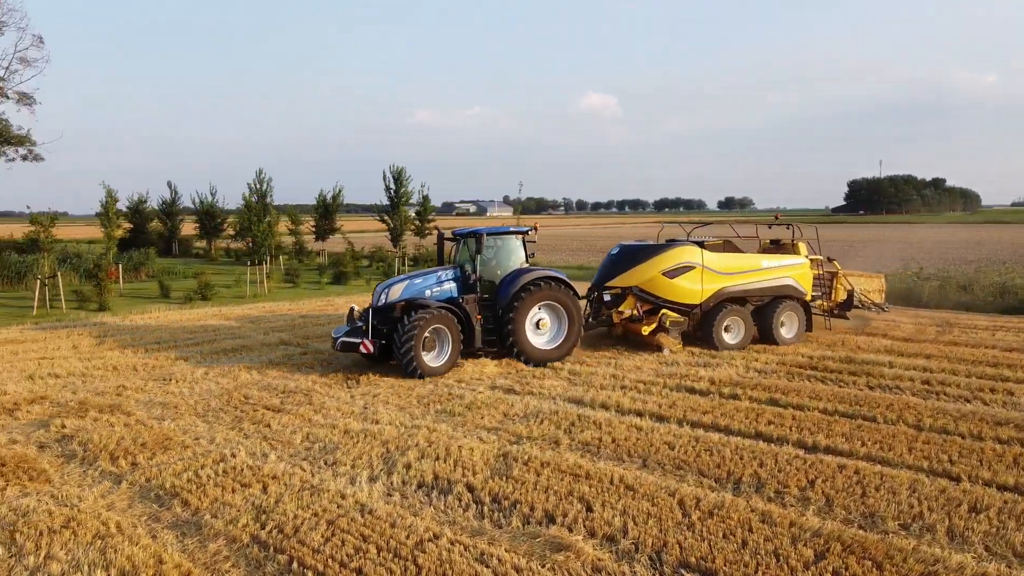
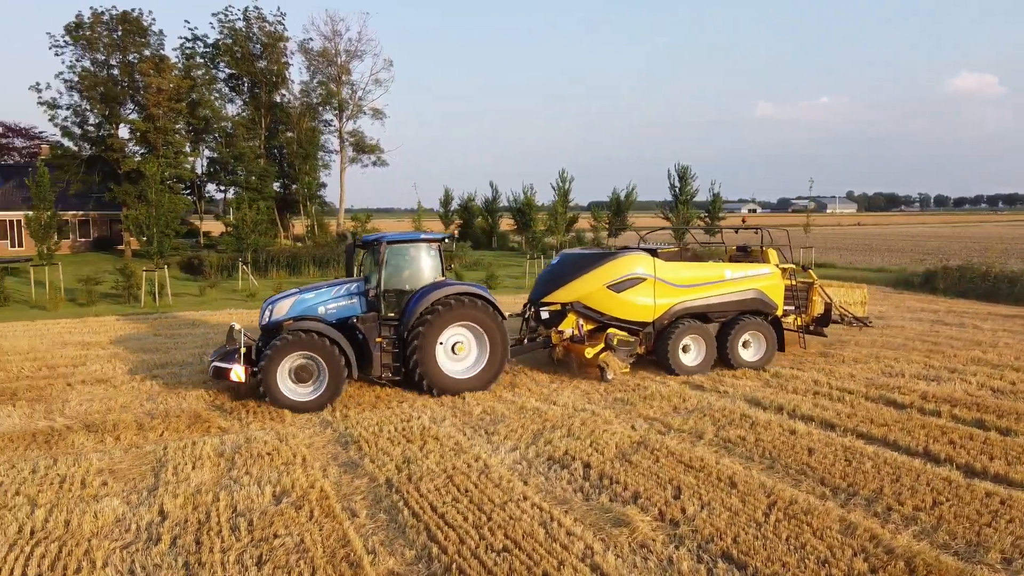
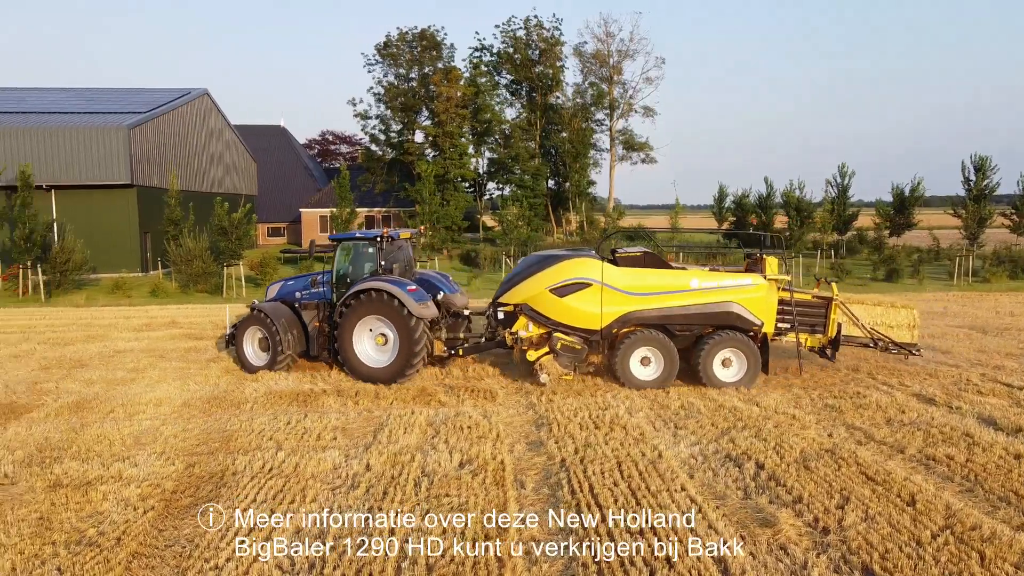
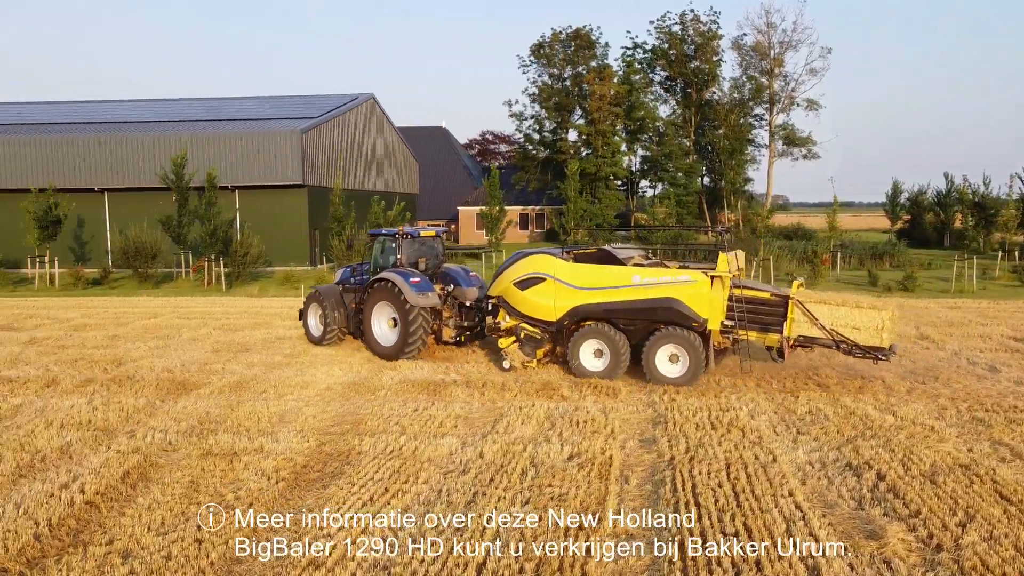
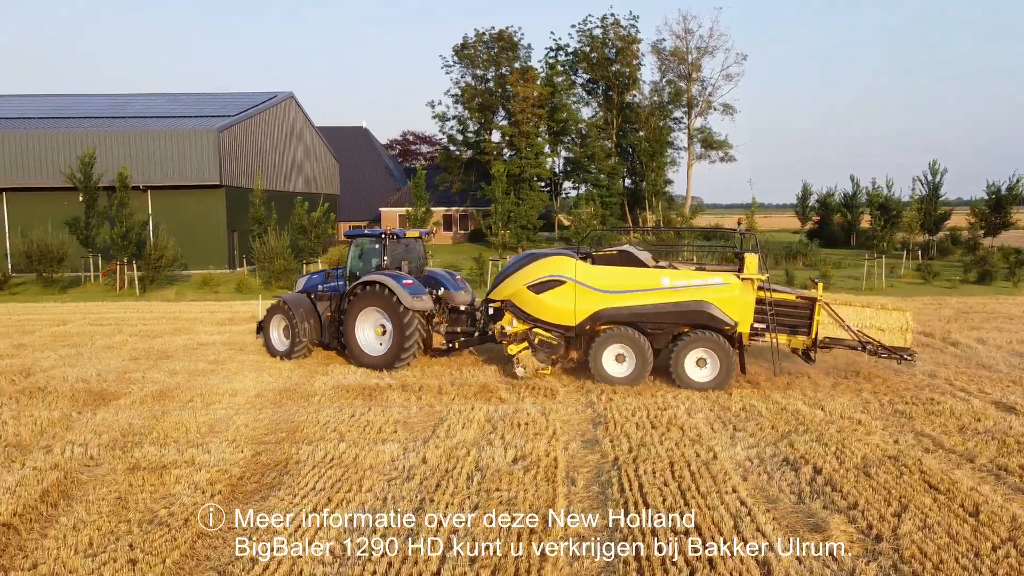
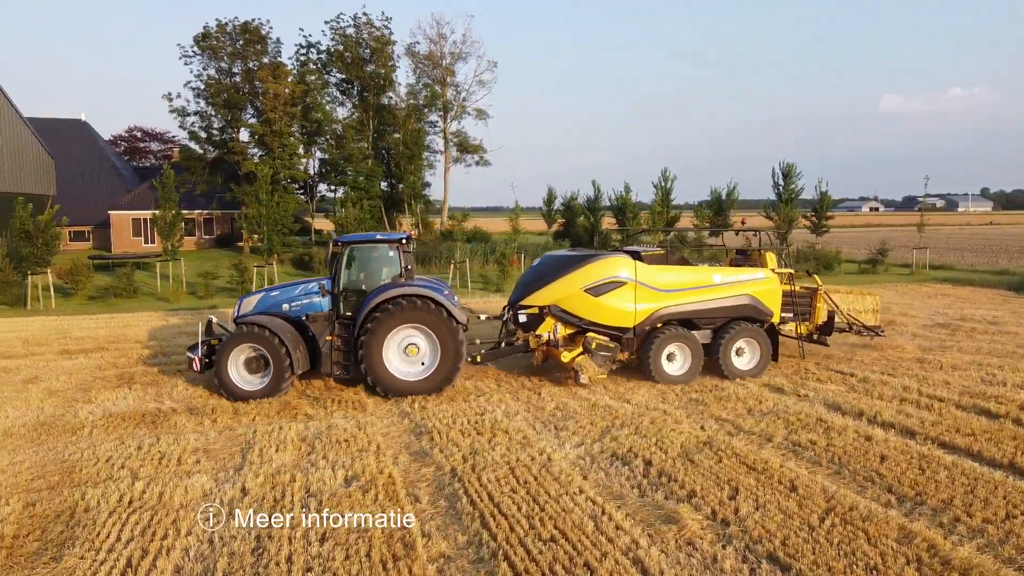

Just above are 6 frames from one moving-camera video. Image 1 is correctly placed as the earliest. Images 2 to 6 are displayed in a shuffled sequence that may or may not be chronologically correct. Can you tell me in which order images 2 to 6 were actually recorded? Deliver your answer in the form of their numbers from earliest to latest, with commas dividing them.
2, 6, 3, 5, 4
